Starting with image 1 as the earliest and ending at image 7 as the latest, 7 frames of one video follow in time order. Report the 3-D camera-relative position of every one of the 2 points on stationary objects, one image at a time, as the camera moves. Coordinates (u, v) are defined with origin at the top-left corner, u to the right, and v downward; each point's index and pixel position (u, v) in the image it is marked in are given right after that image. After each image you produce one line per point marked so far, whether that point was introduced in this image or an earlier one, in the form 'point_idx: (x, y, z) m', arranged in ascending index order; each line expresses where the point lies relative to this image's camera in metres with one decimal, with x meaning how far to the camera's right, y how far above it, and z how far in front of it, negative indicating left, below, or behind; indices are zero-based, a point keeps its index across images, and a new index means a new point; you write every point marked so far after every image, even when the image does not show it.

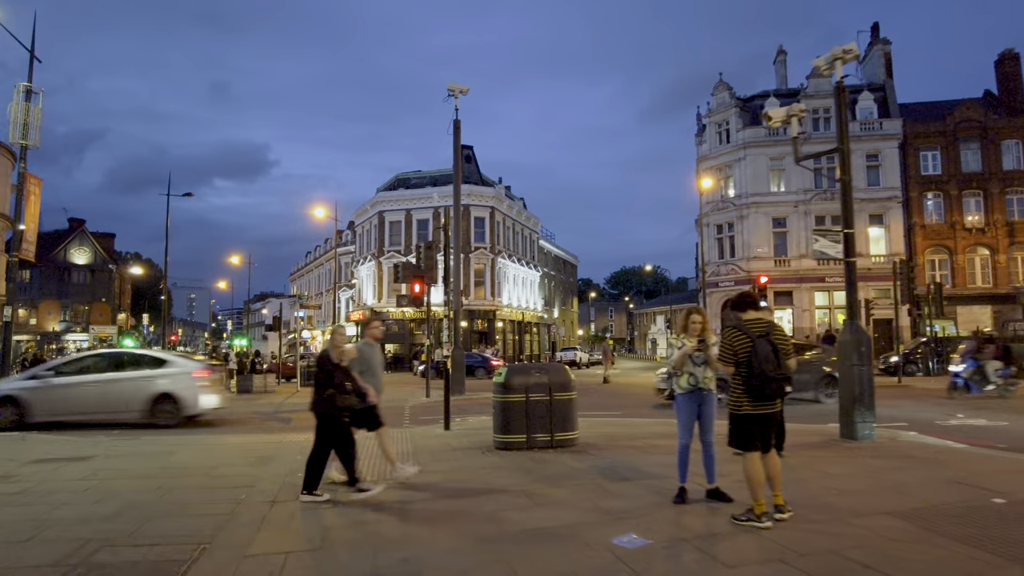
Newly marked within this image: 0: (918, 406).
0: (+9.5, -2.8, +16.1) m
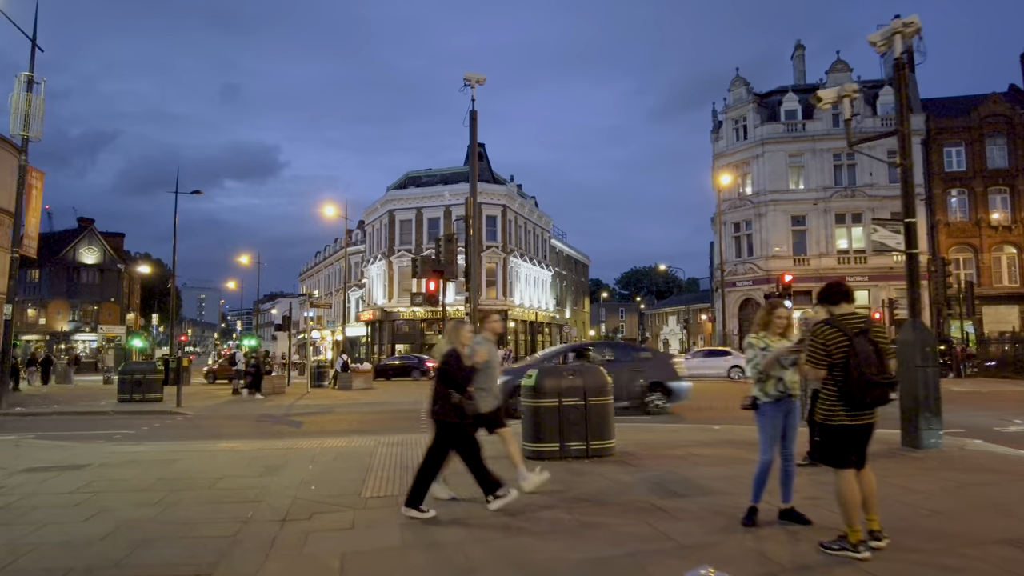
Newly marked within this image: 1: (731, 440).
0: (+10.0, -2.7, +15.2) m
1: (+3.4, -2.4, +10.7) m
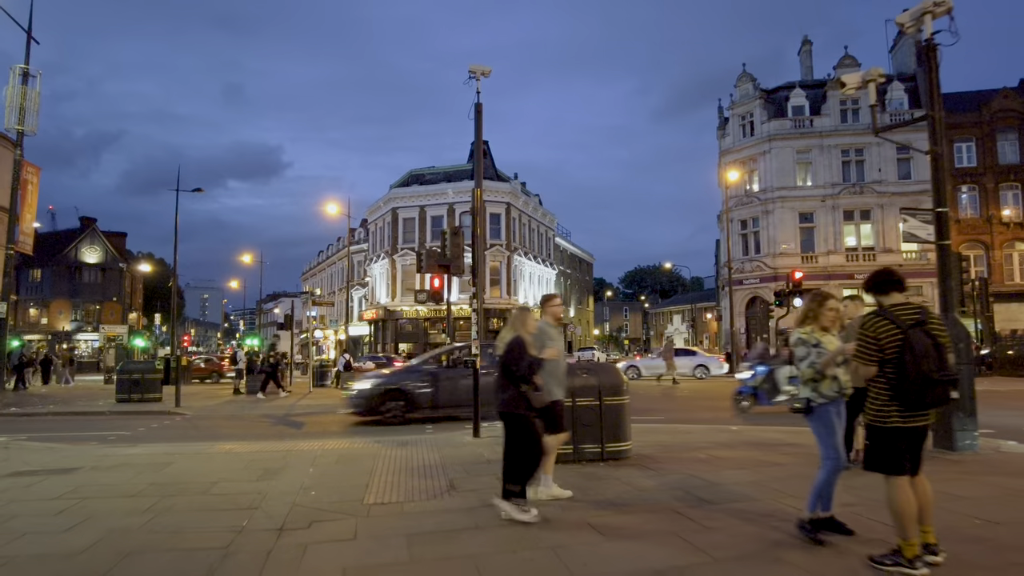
0: (+10.2, -2.6, +14.6) m
1: (+3.6, -2.3, +10.3) m
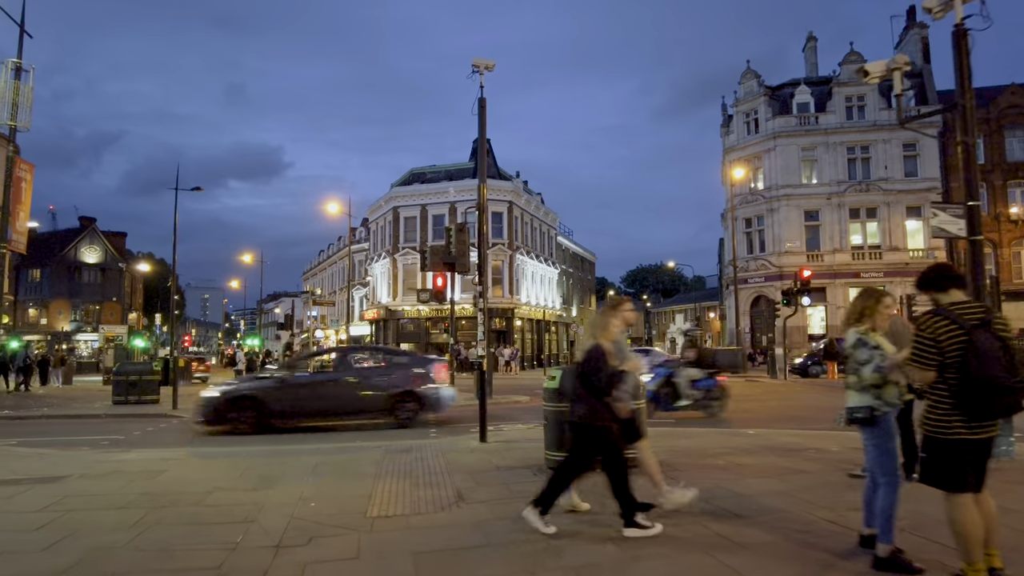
0: (+10.3, -2.6, +14.2) m
1: (+3.7, -2.3, +9.8) m
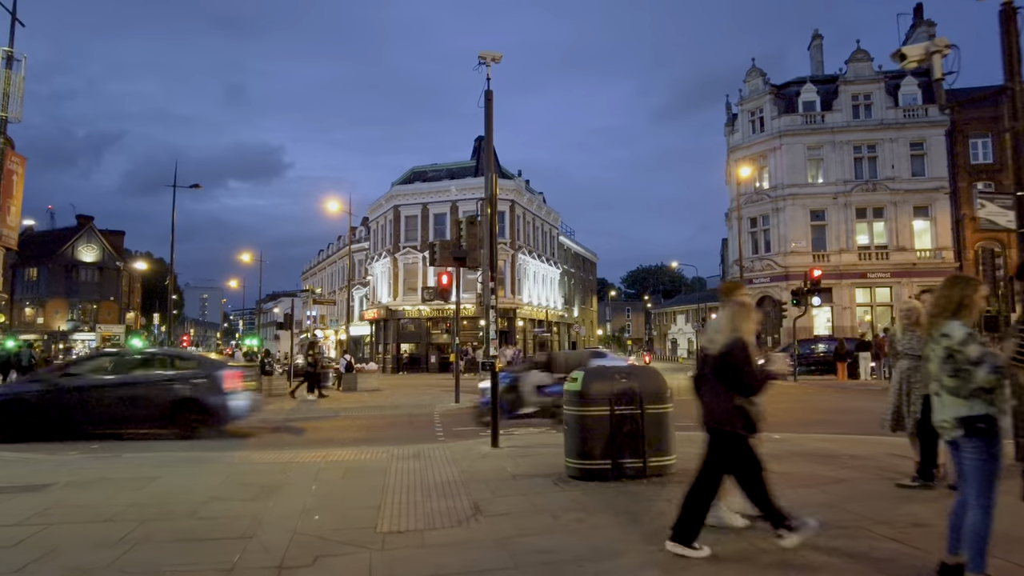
0: (+10.5, -2.5, +13.6) m
1: (+3.9, -2.2, +9.2) m
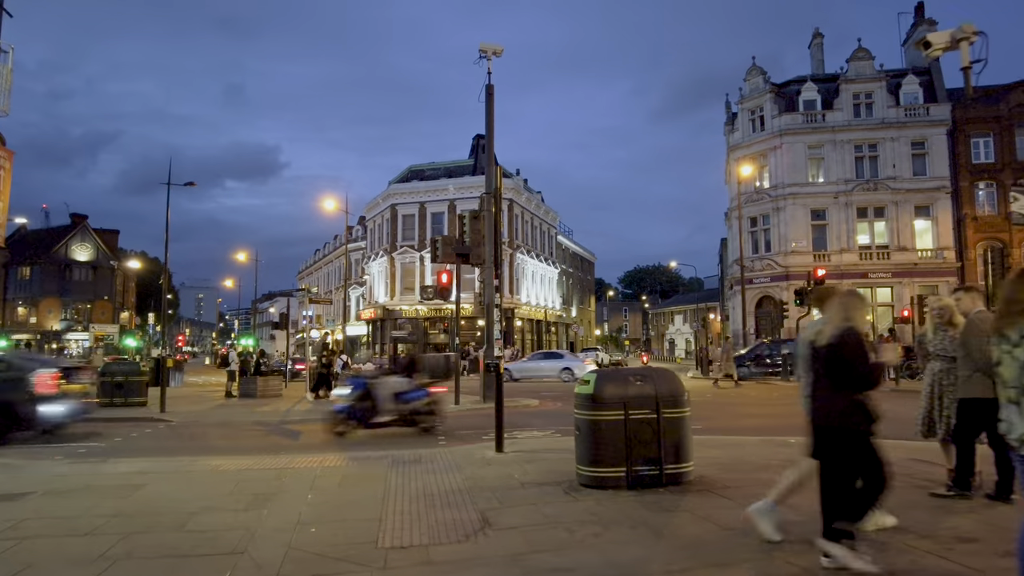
0: (+10.6, -2.5, +13.3) m
1: (+4.0, -2.2, +8.8) m
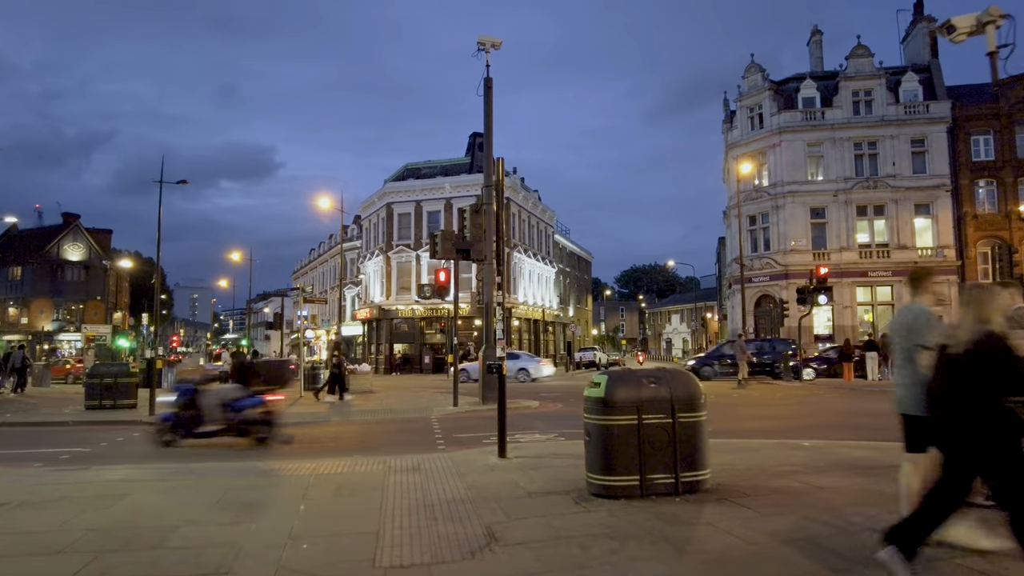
0: (+10.6, -2.5, +12.9) m
1: (+4.0, -2.1, +8.4) m
